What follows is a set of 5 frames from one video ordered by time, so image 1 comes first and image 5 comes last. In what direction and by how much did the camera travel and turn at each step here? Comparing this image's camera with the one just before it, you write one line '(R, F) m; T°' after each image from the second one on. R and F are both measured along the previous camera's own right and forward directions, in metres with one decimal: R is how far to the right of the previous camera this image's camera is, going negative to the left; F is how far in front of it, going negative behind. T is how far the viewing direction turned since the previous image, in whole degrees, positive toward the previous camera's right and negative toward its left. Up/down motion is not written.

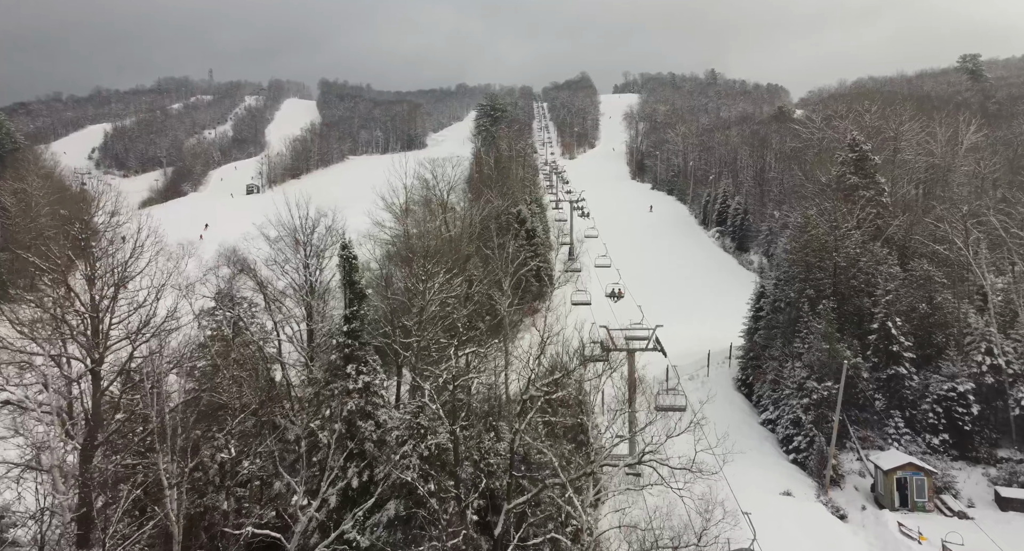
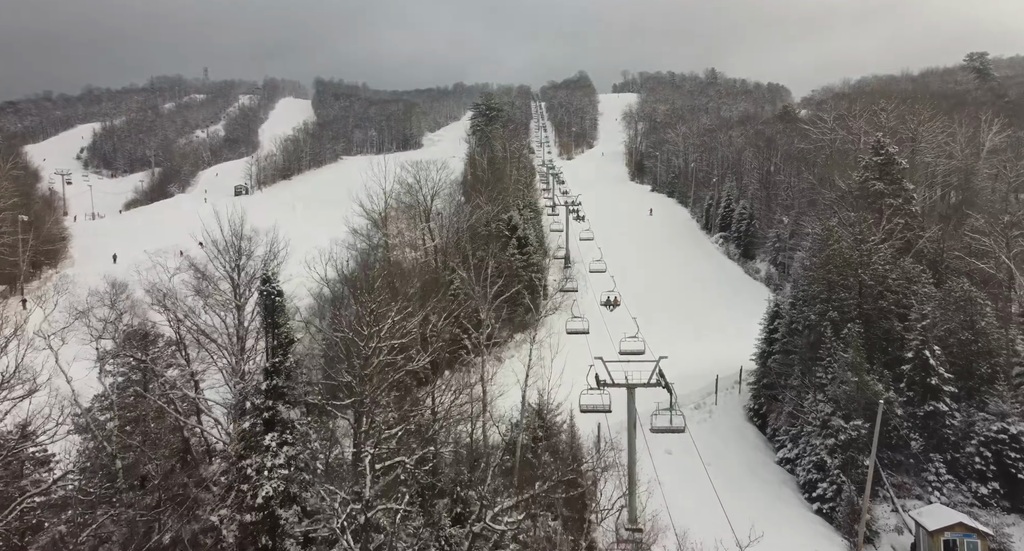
(+0.6, +4.1) m; 0°
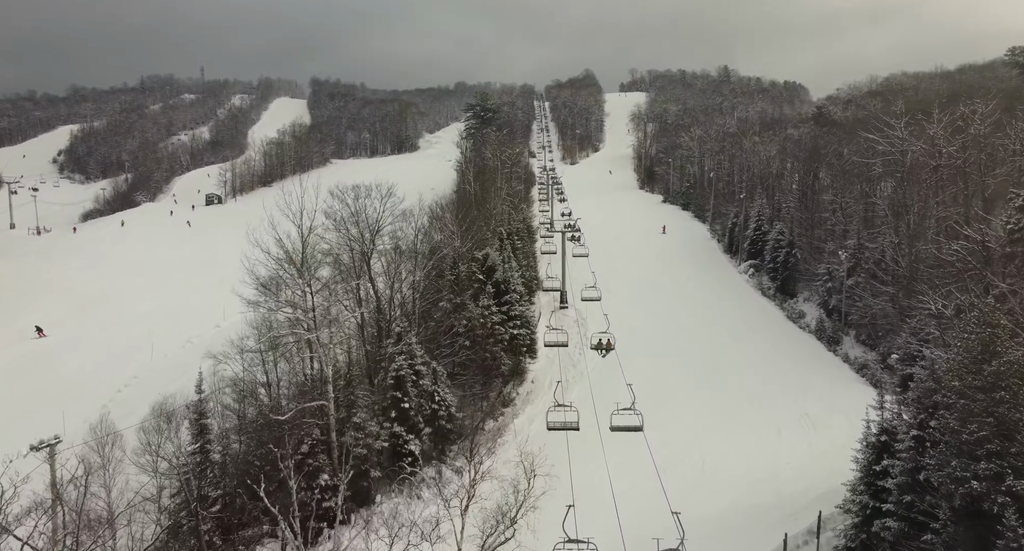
(+1.6, +13.6) m; 0°
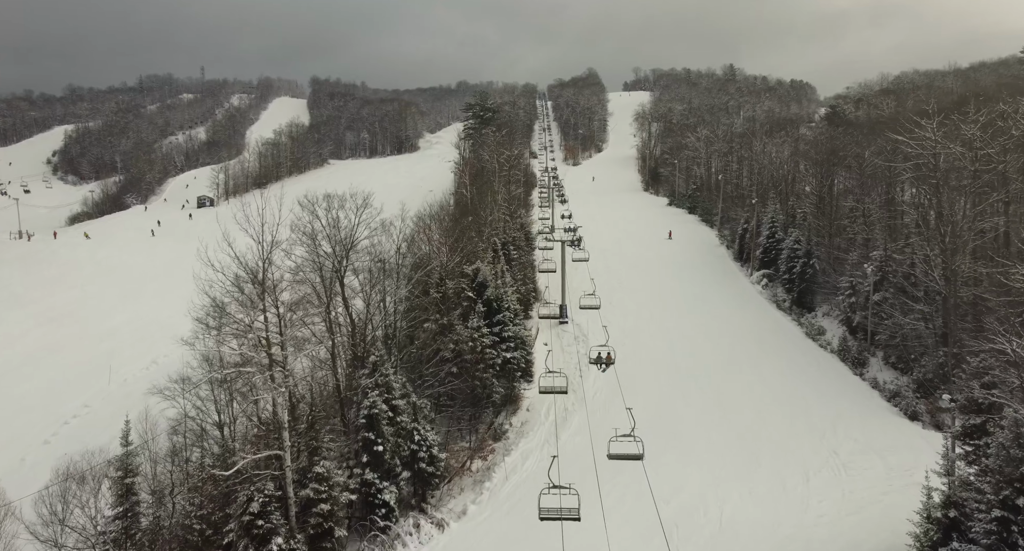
(+0.5, +4.2) m; 0°
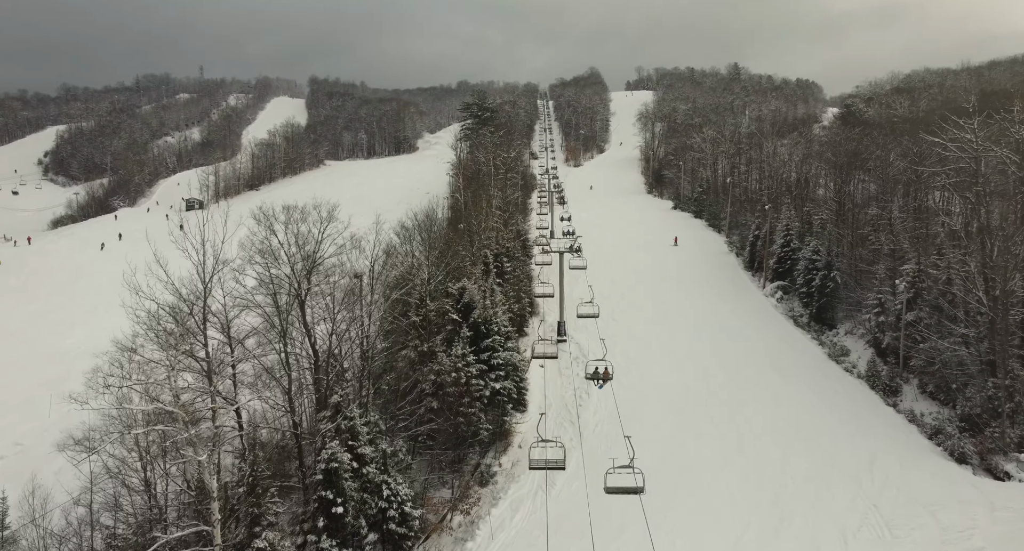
(+0.5, +4.5) m; 0°
